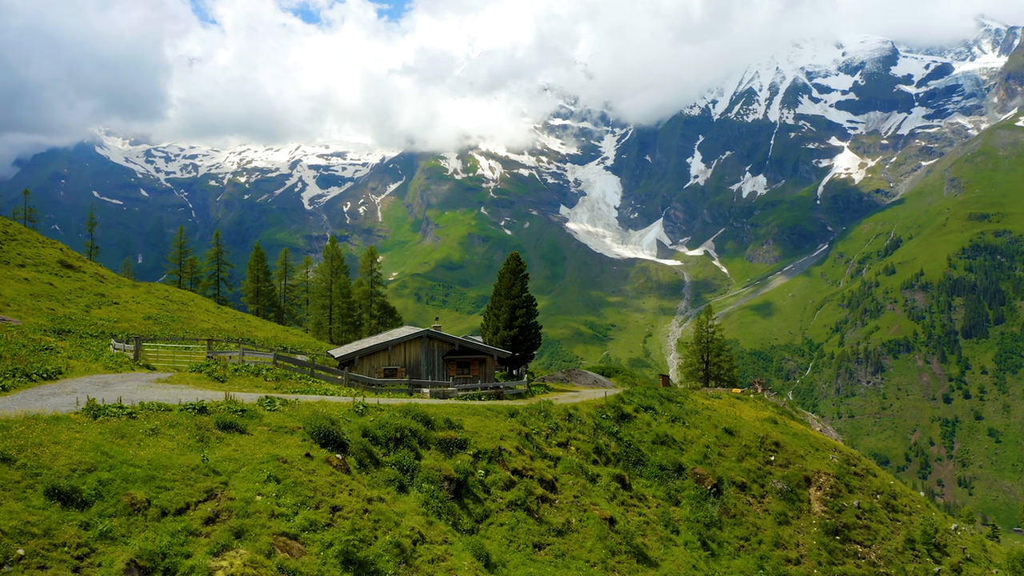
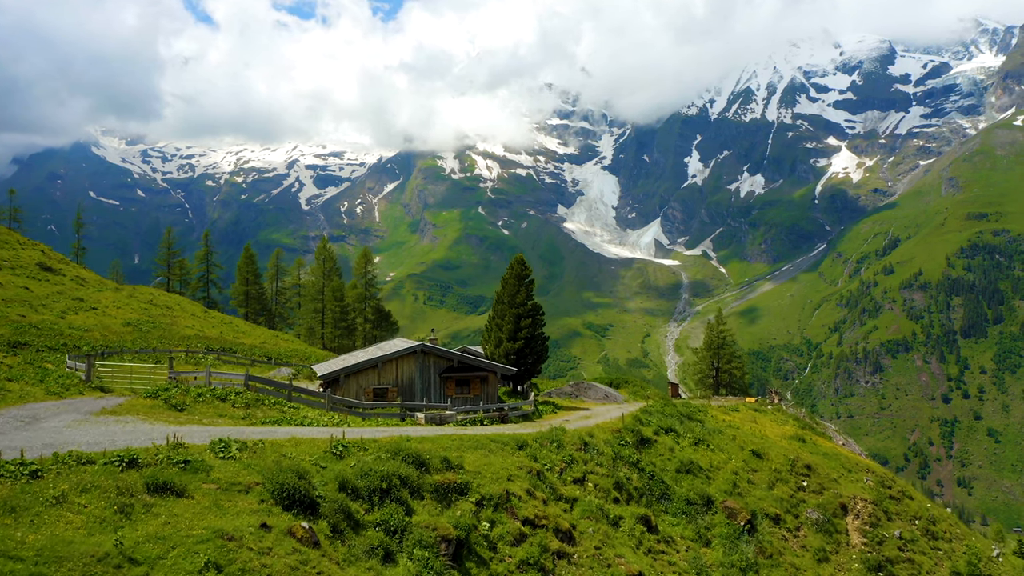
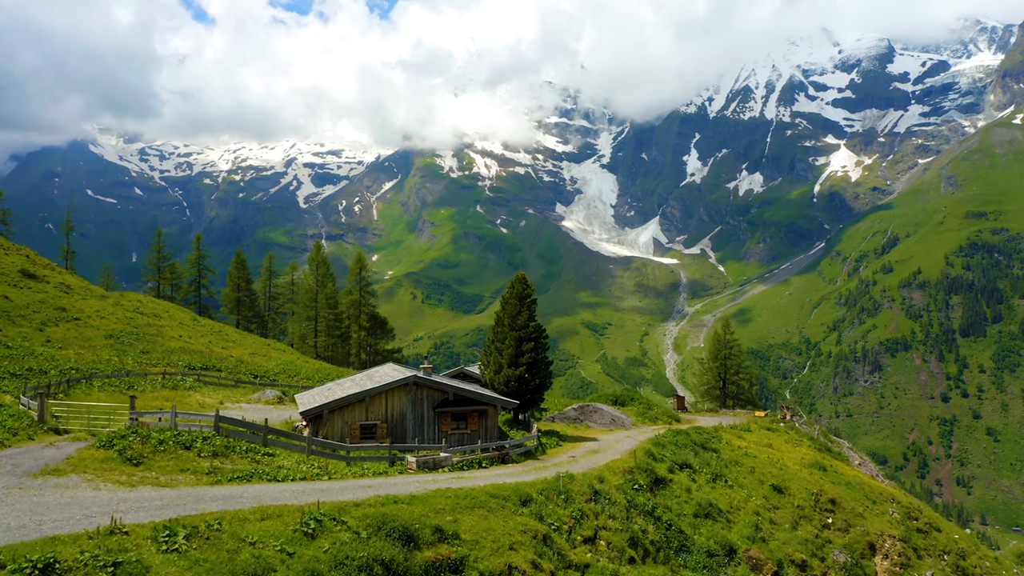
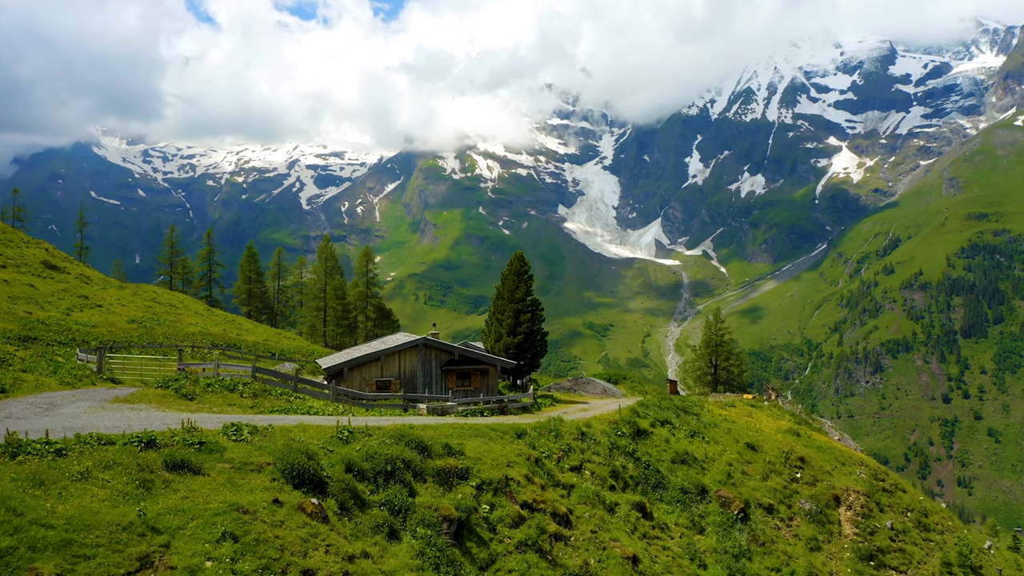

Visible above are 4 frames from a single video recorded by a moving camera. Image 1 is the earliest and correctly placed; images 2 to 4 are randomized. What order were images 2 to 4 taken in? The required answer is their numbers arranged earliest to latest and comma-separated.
4, 2, 3
